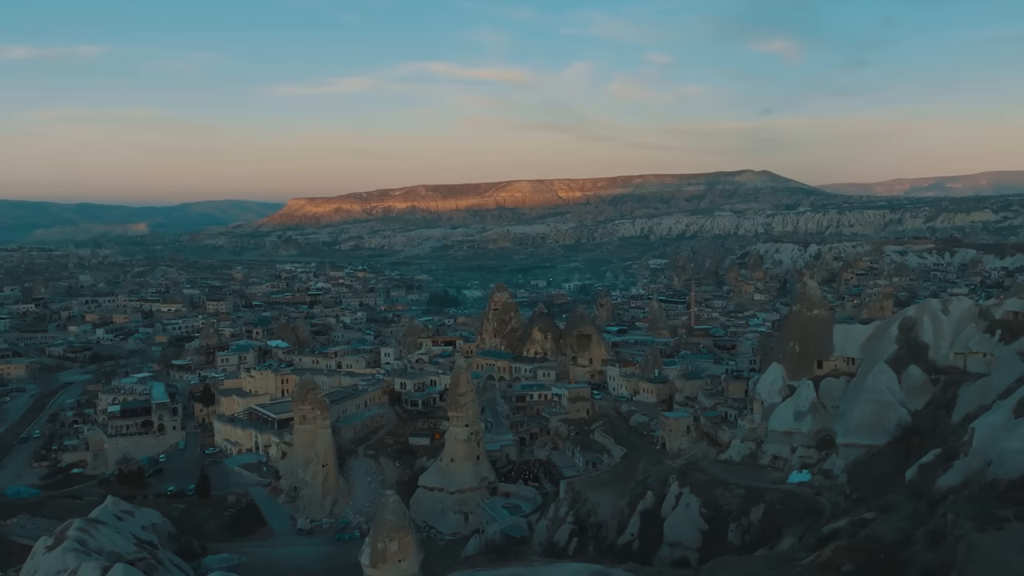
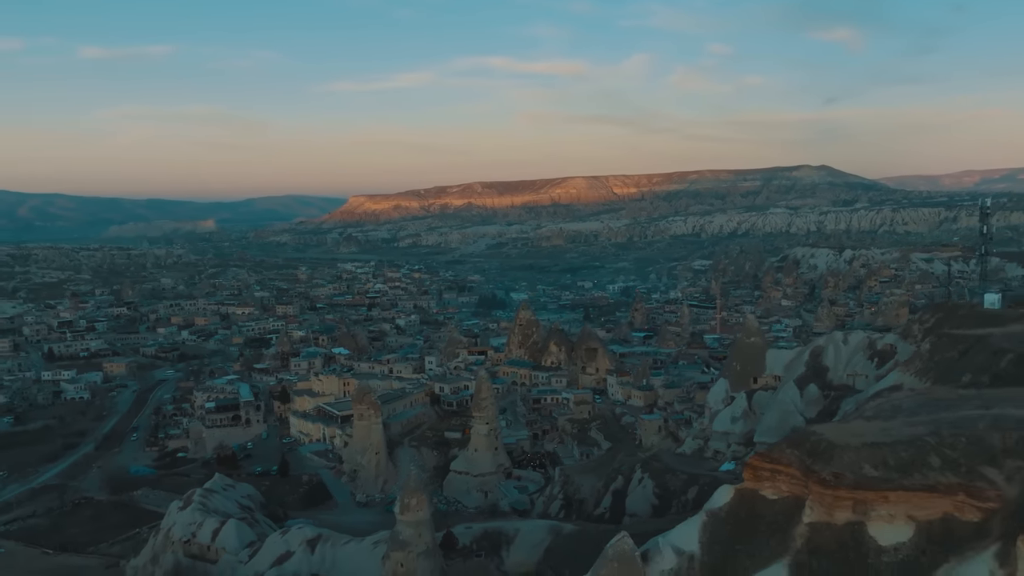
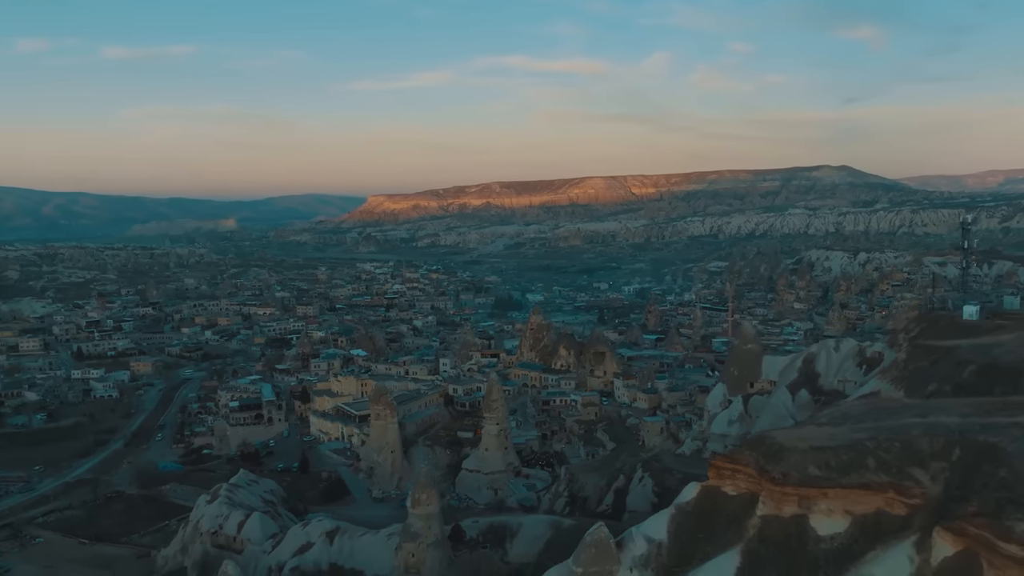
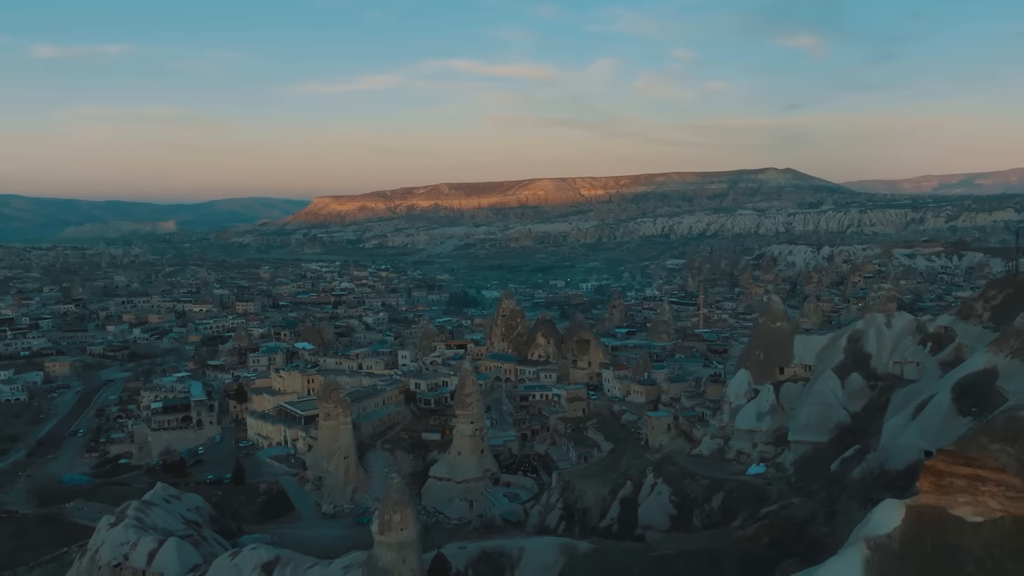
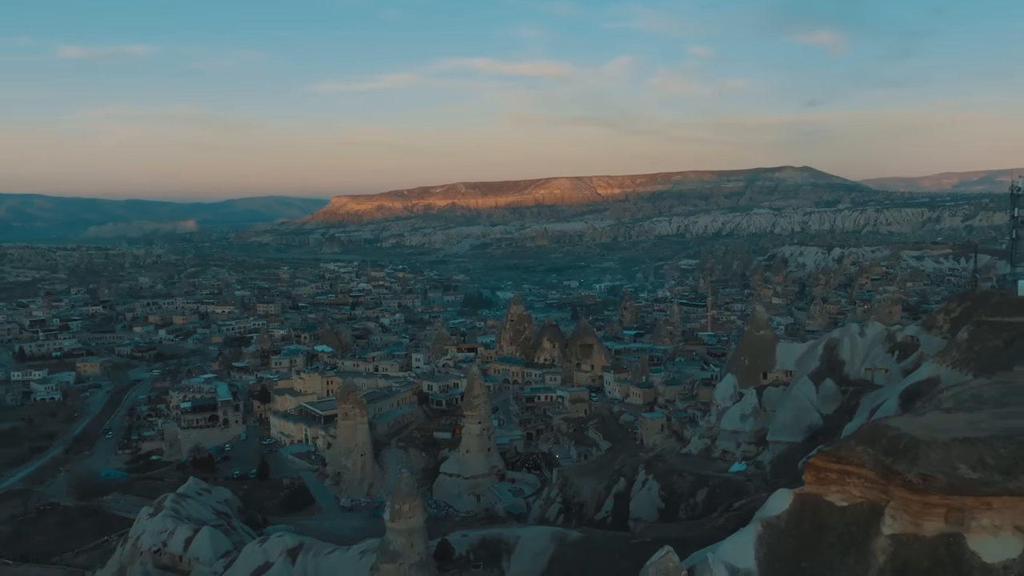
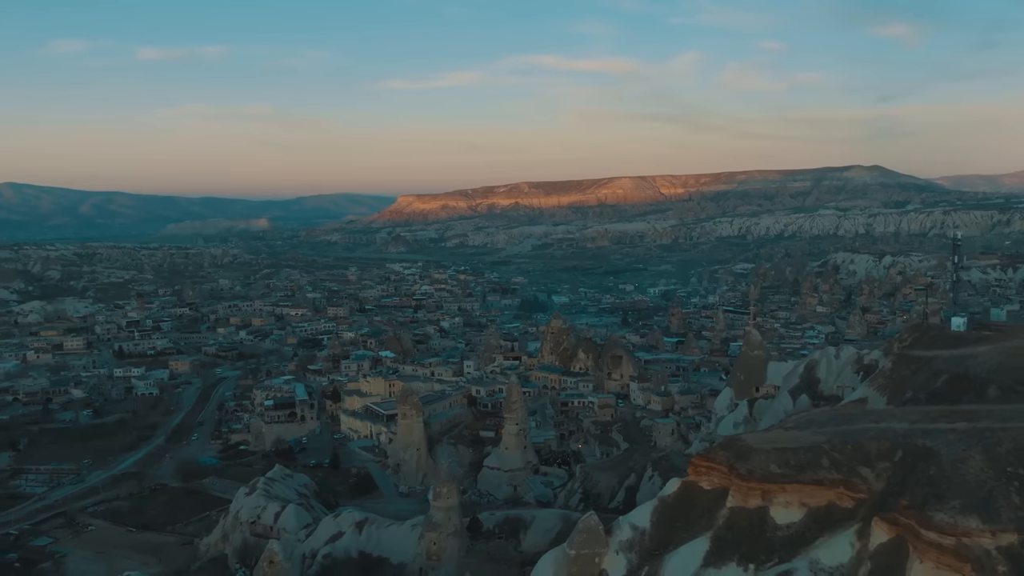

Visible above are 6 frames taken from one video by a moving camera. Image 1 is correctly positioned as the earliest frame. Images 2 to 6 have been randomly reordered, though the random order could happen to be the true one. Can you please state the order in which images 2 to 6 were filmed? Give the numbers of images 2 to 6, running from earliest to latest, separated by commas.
4, 5, 2, 3, 6
